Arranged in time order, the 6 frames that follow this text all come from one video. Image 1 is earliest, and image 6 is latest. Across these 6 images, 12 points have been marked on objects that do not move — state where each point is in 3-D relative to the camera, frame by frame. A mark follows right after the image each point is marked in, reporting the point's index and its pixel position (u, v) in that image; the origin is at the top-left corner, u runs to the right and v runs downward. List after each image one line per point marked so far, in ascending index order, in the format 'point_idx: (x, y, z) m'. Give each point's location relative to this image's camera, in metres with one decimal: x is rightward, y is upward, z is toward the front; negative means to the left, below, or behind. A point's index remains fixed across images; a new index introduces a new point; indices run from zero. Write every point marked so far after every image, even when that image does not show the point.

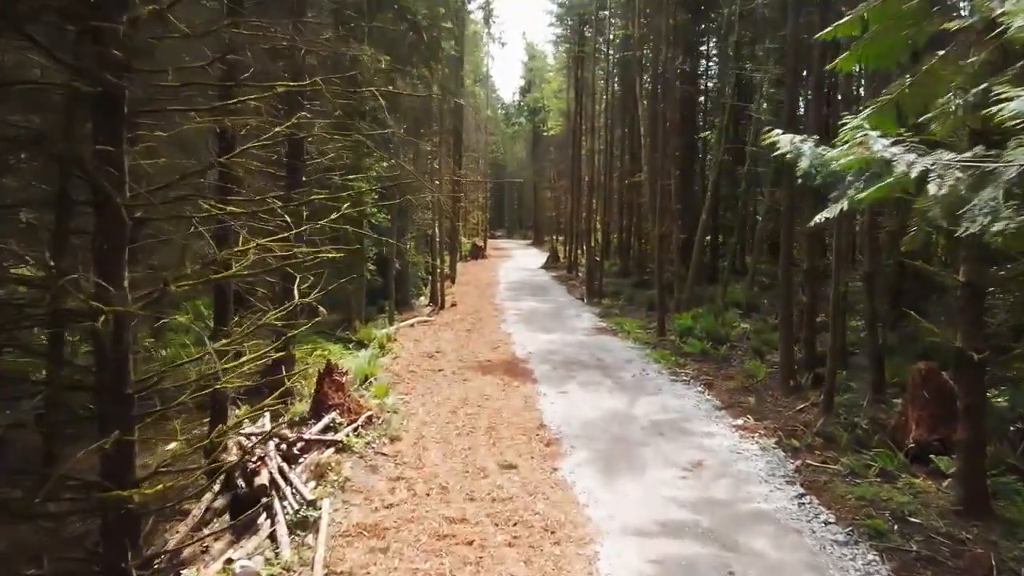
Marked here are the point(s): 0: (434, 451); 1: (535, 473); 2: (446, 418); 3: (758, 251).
0: (-1.0, -2.2, +8.9) m
1: (+0.3, -2.3, +8.1) m
2: (-1.0, -2.0, +10.3) m
3: (+7.1, +1.0, +18.8) m
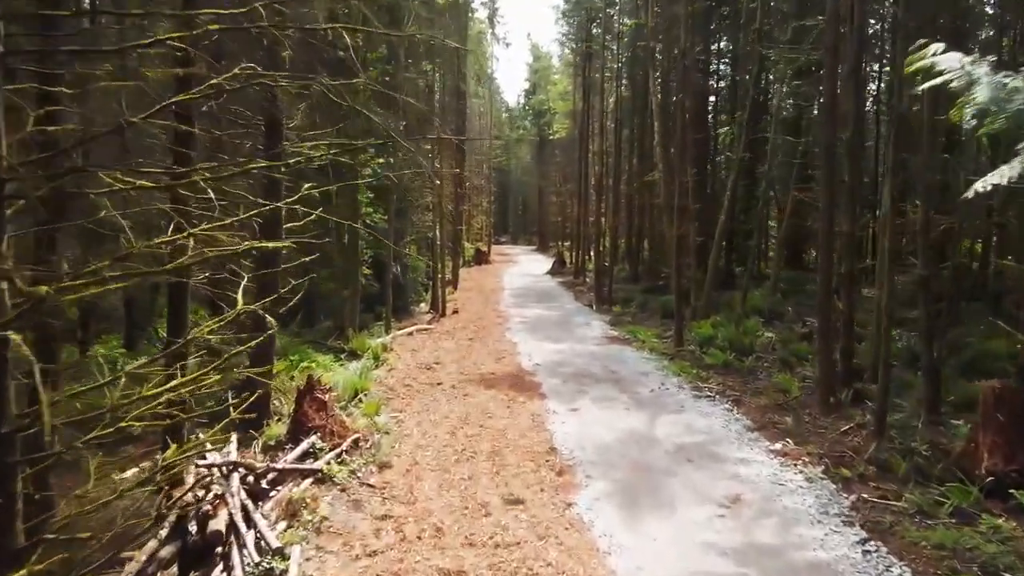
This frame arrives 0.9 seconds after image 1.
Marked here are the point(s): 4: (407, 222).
0: (-1.0, -2.3, +7.7) m
1: (+0.4, -2.3, +7.0) m
2: (-0.9, -2.1, +9.2) m
3: (+7.2, +0.8, +17.6) m
4: (-3.0, +1.9, +19.1) m
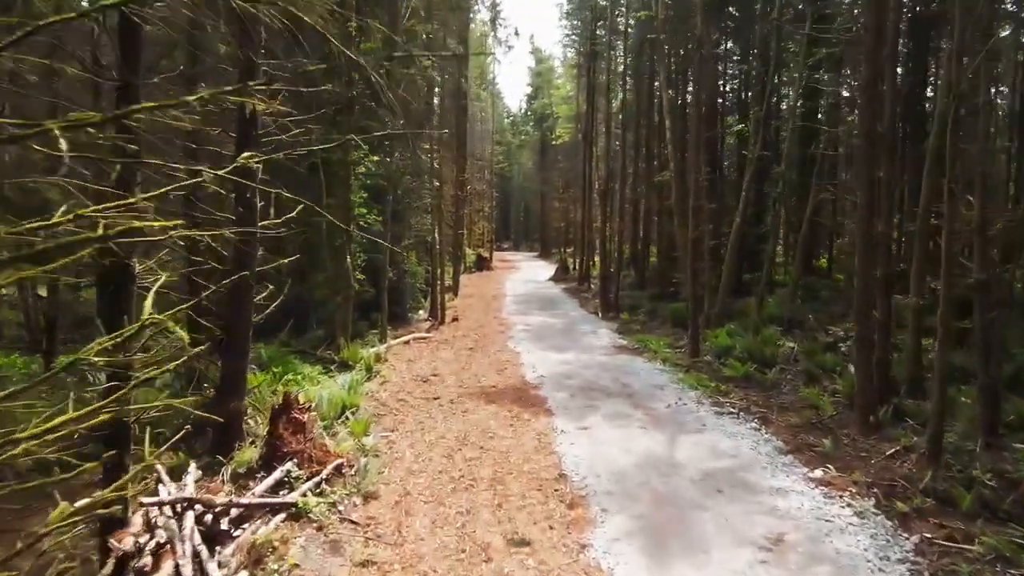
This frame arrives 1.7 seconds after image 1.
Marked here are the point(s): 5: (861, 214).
0: (-0.9, -2.3, +6.7) m
1: (+0.4, -2.4, +5.9) m
2: (-0.9, -2.2, +8.1) m
3: (+7.3, +0.7, +16.6) m
4: (-3.0, +1.7, +18.1) m
5: (+5.0, +1.1, +9.5) m
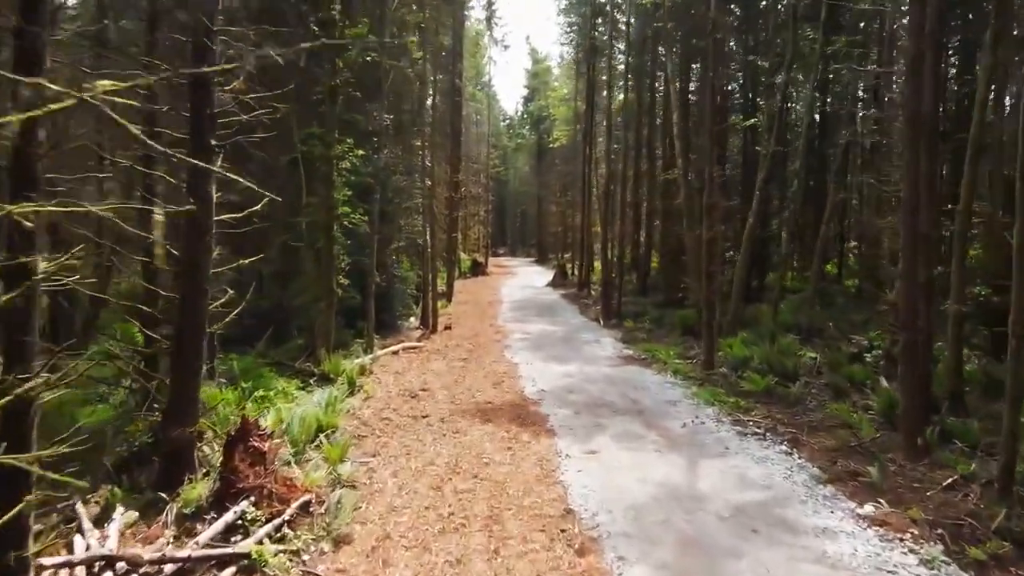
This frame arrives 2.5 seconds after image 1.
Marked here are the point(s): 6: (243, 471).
0: (-0.9, -2.4, +5.5) m
1: (+0.4, -2.4, +4.8) m
2: (-0.9, -2.2, +7.0) m
3: (+7.2, +0.5, +15.5) m
4: (-3.0, +1.6, +17.0) m
5: (+5.0, +1.0, +8.5) m
6: (-2.5, -1.7, +6.0) m
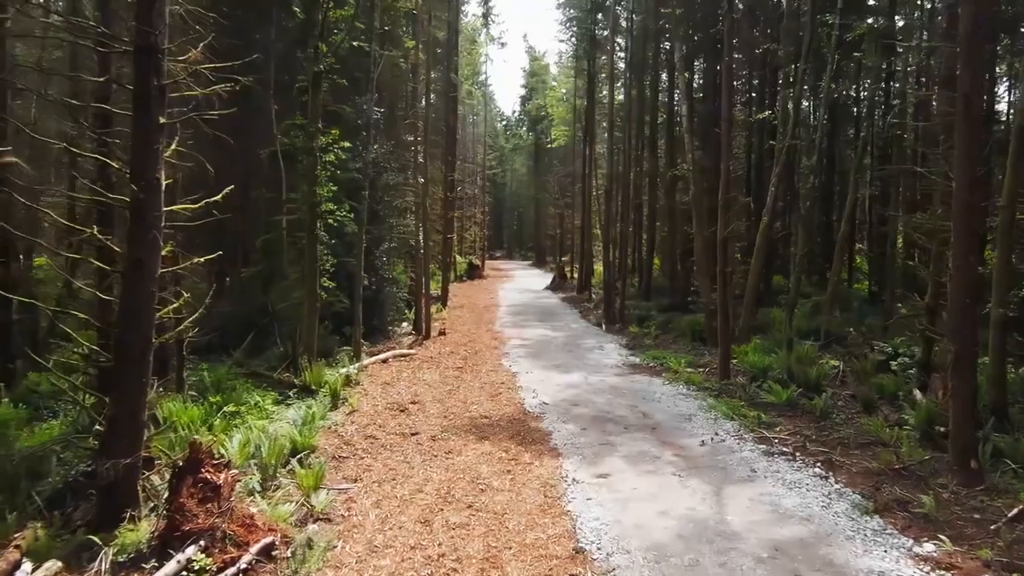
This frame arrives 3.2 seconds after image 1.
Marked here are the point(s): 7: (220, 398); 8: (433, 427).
0: (-0.9, -2.4, +4.6) m
1: (+0.4, -2.4, +3.8) m
2: (-0.9, -2.3, +6.0) m
3: (+7.2, +0.5, +14.6) m
4: (-3.1, +1.5, +16.1) m
5: (+5.0, +1.0, +7.5) m
6: (-2.5, -1.7, +5.1) m
7: (-4.0, -1.5, +9.1) m
8: (-1.1, -1.9, +9.1) m
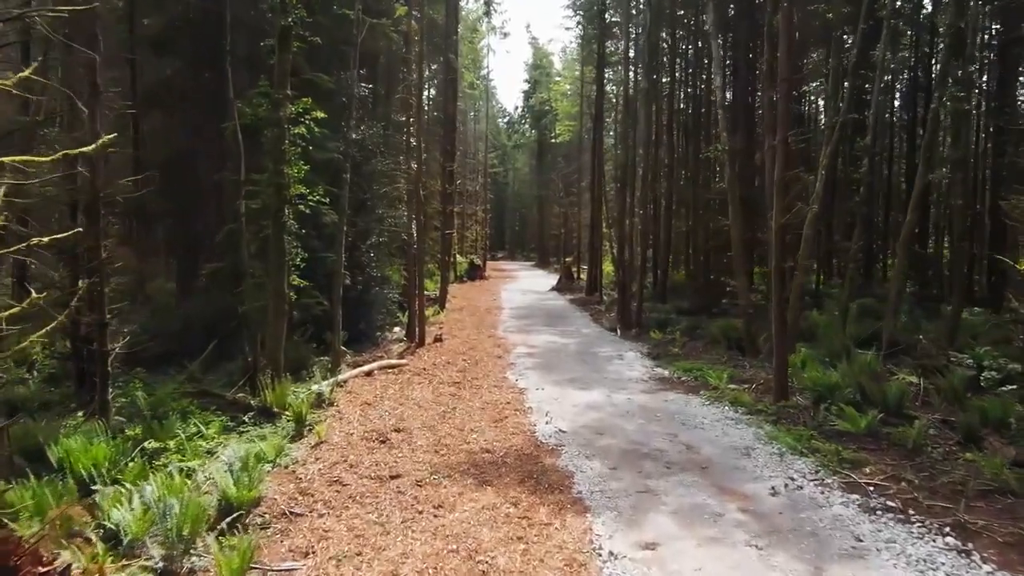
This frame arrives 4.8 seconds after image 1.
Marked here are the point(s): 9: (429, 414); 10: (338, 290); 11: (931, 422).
0: (-0.8, -2.3, +2.5) m
1: (+0.5, -2.4, +1.8) m
2: (-0.8, -2.2, +4.0) m
3: (+7.3, +0.5, +12.5) m
4: (-3.0, +1.5, +14.0) m
5: (+5.1, +1.0, +5.5) m
6: (-2.4, -1.7, +3.0) m
7: (-3.9, -1.5, +7.1) m
8: (-1.0, -1.9, +7.1) m
9: (-1.1, -1.7, +9.0) m
10: (-3.0, 0.0, +11.3) m
11: (+5.3, -1.7, +8.3) m
